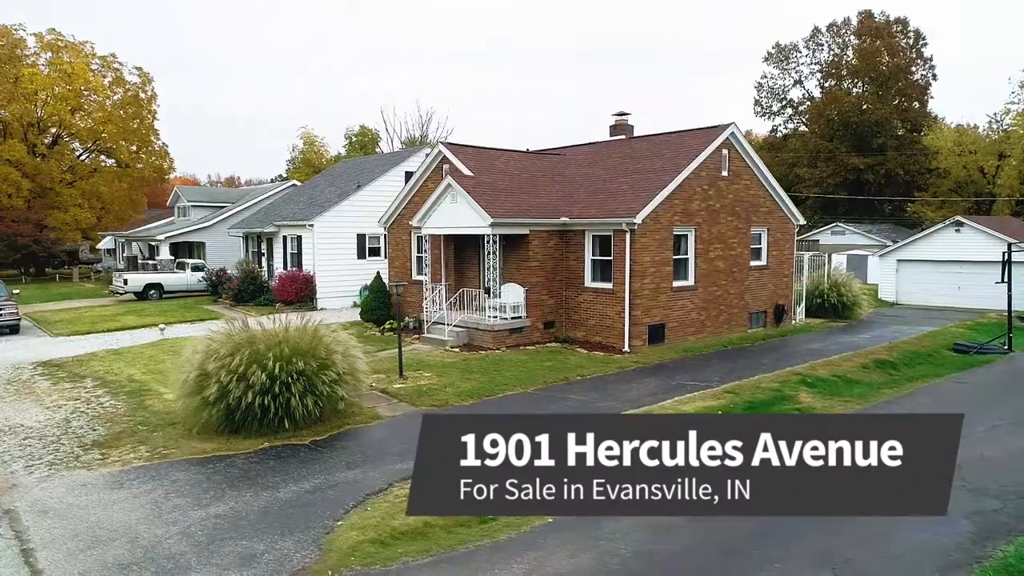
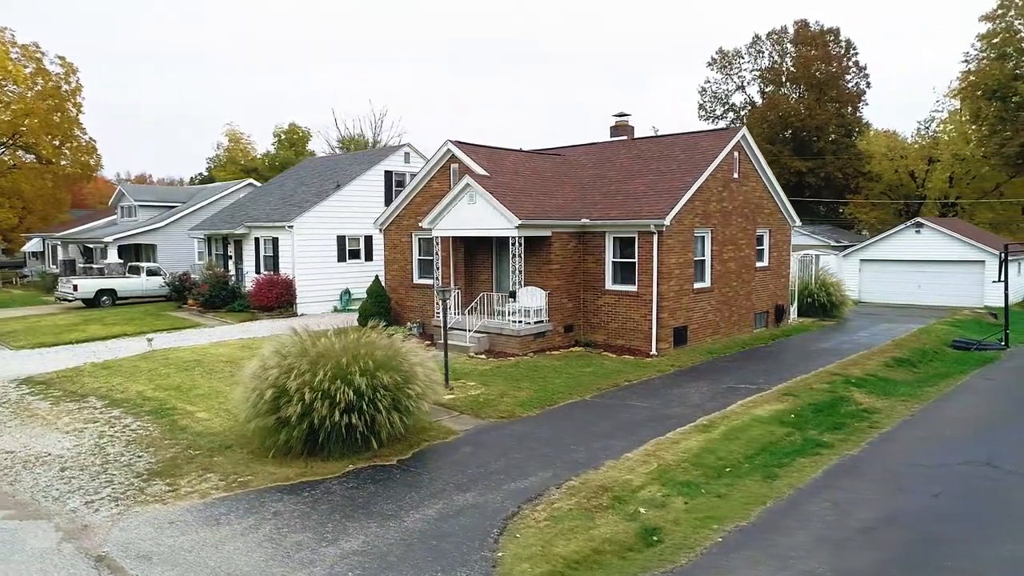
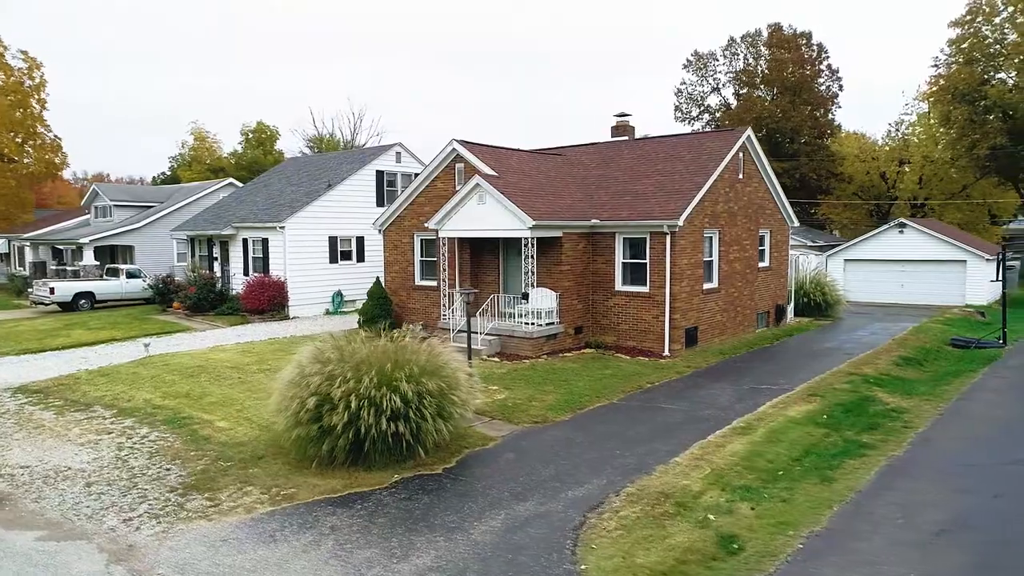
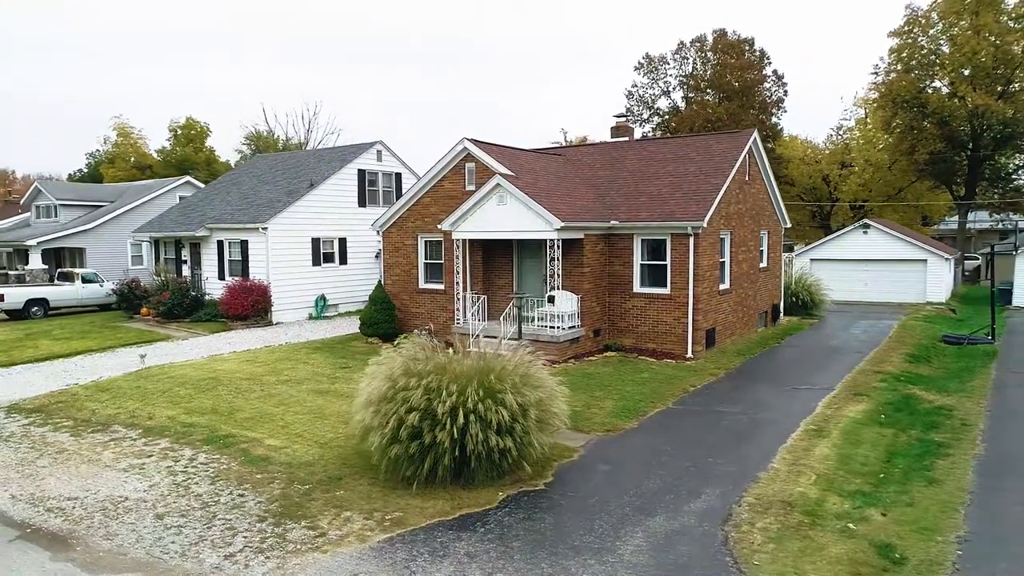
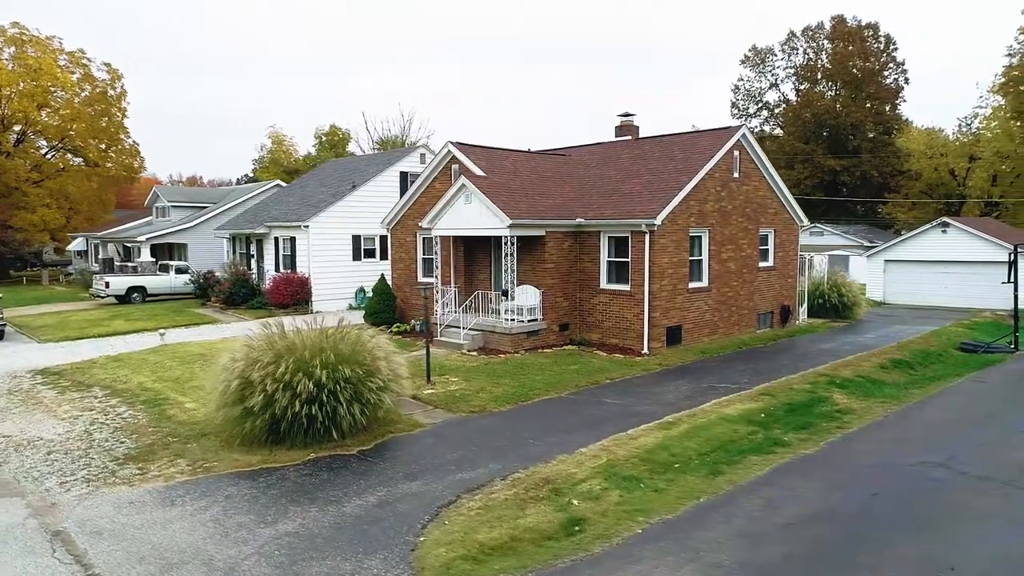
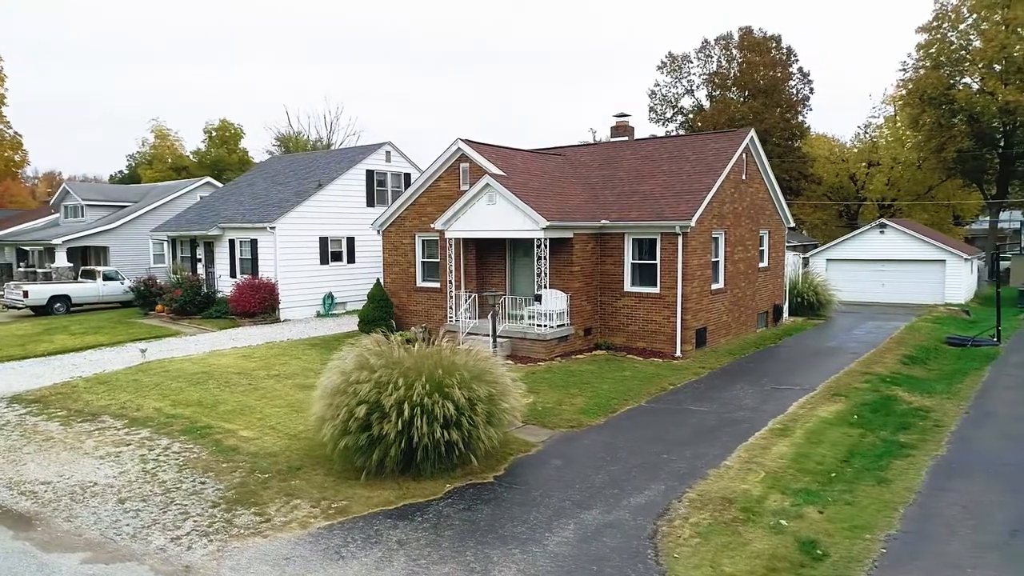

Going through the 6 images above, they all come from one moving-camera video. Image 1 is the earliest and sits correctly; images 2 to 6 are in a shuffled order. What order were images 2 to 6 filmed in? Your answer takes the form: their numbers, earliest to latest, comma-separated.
5, 2, 3, 6, 4
